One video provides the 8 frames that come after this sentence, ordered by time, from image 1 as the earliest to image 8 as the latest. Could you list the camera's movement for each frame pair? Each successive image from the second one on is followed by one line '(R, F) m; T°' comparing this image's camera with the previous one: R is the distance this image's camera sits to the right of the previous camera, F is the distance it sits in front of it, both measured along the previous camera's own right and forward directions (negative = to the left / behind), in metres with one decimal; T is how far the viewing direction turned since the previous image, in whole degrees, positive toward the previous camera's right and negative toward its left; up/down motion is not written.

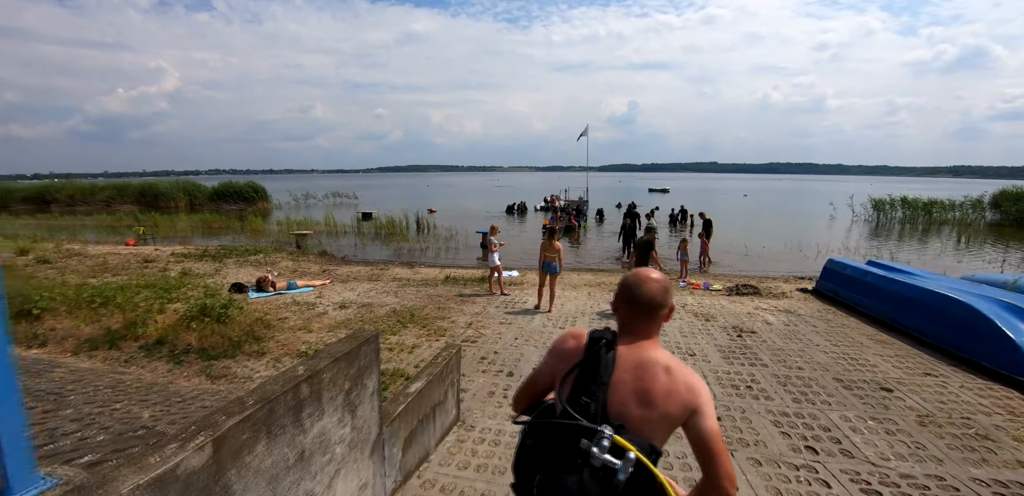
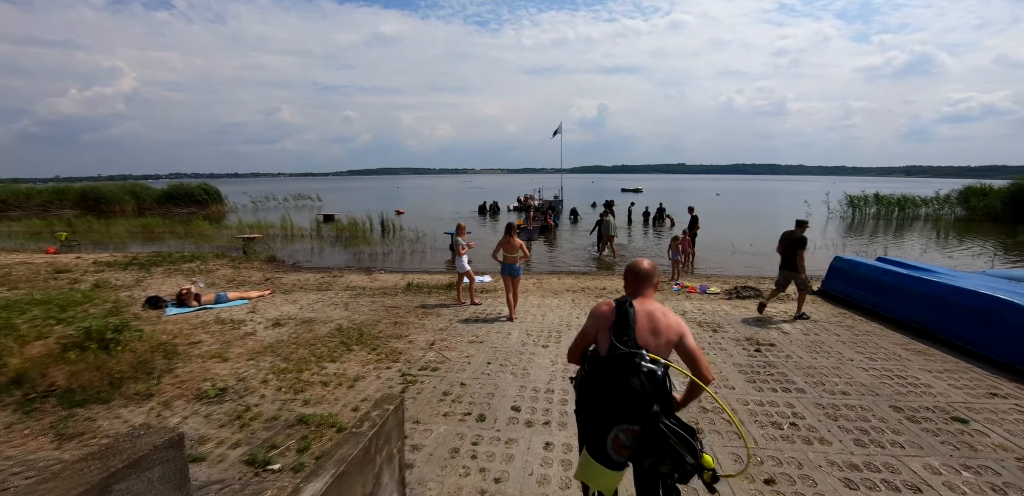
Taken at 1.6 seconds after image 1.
(0.0, +1.4) m; +4°
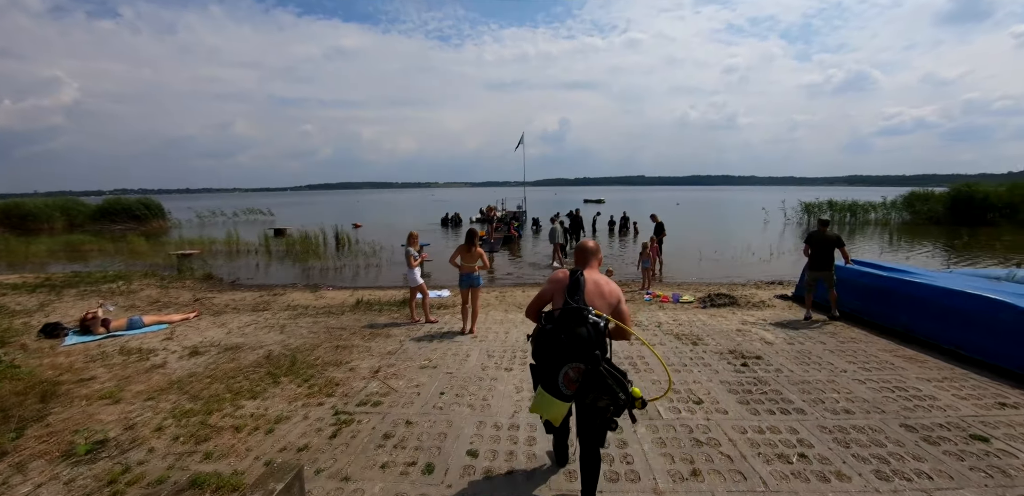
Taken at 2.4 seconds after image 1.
(+0.1, +0.7) m; +4°
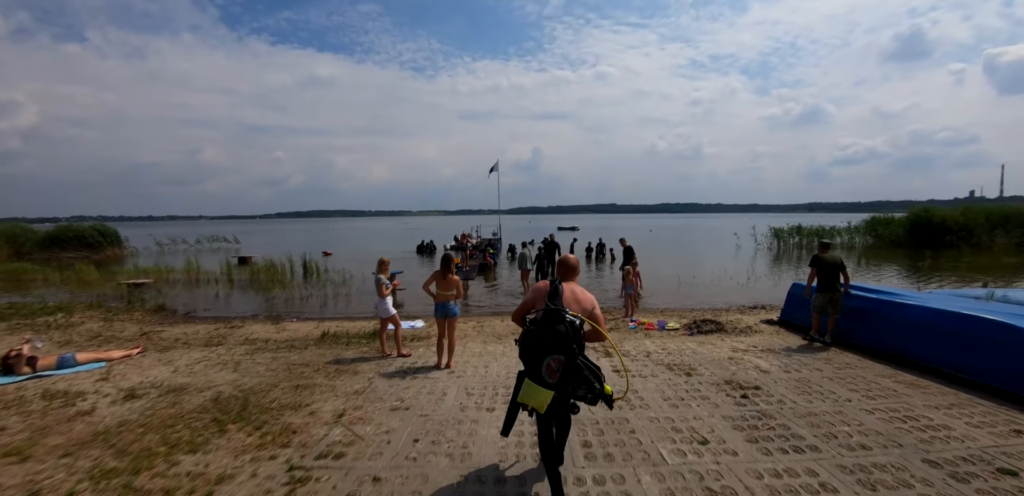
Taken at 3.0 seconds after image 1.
(-0.1, +0.4) m; +3°
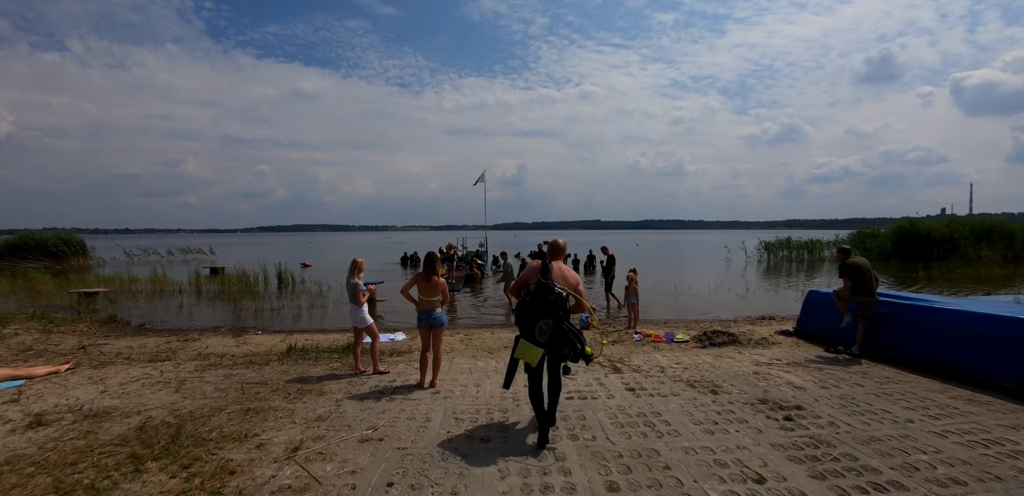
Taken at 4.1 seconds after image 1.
(-0.1, +0.8) m; +2°
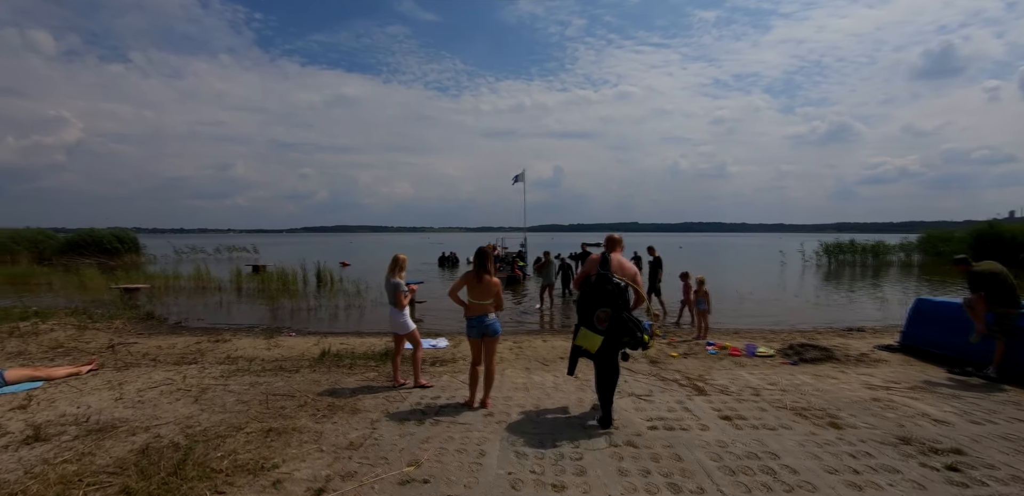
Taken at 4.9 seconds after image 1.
(-0.4, +0.8) m; -5°
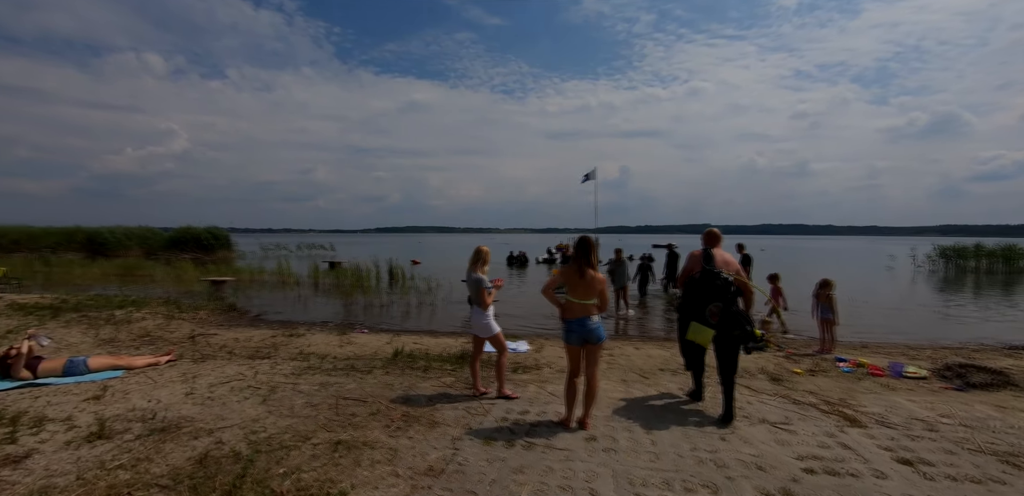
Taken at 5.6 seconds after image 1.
(-0.4, +0.8) m; -8°
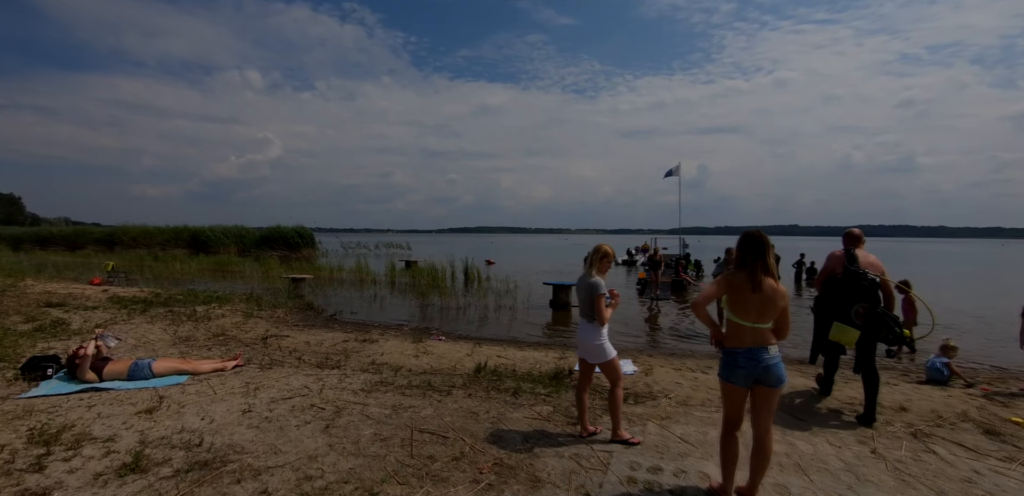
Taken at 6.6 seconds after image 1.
(-0.4, +1.0) m; -9°
